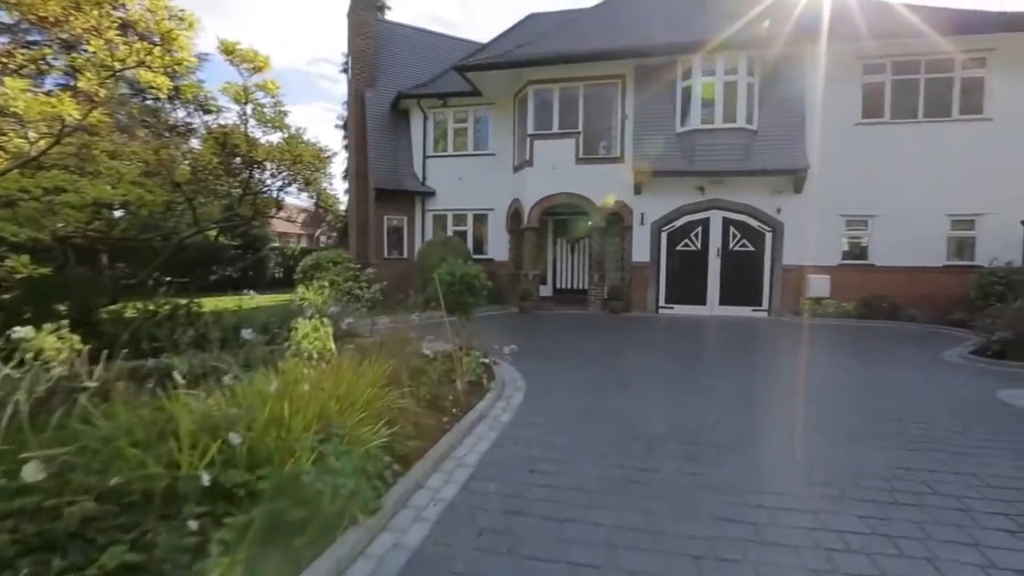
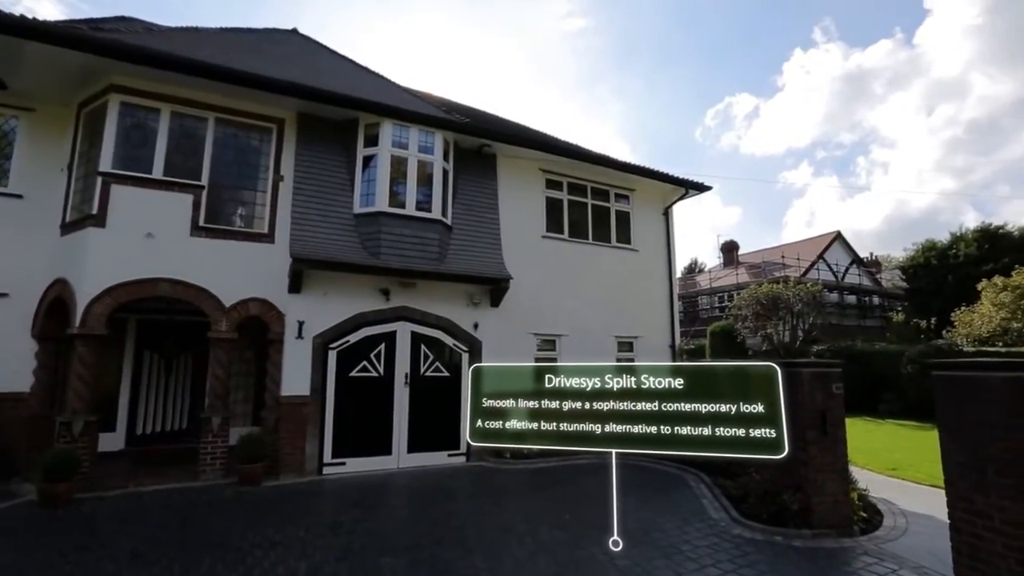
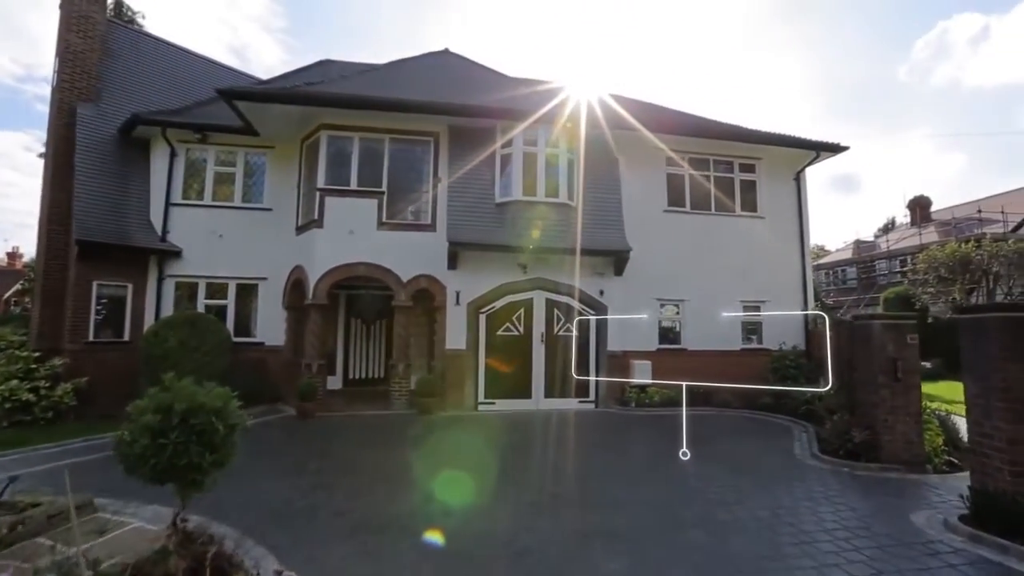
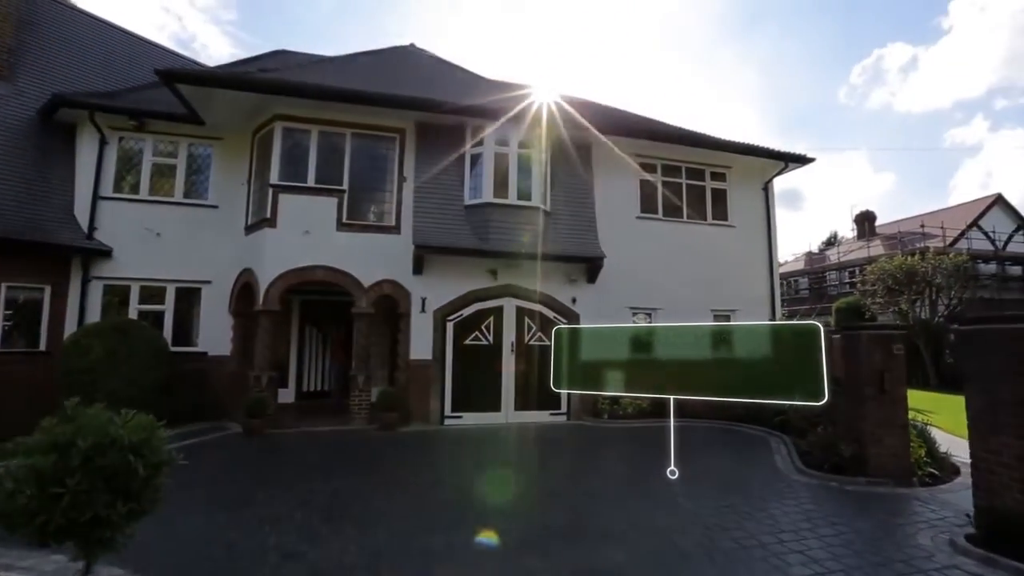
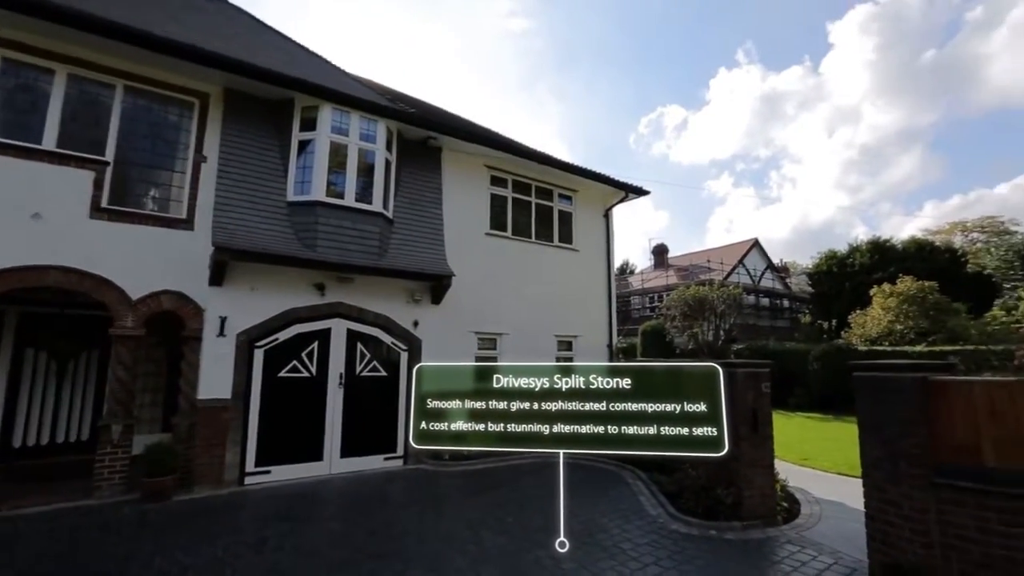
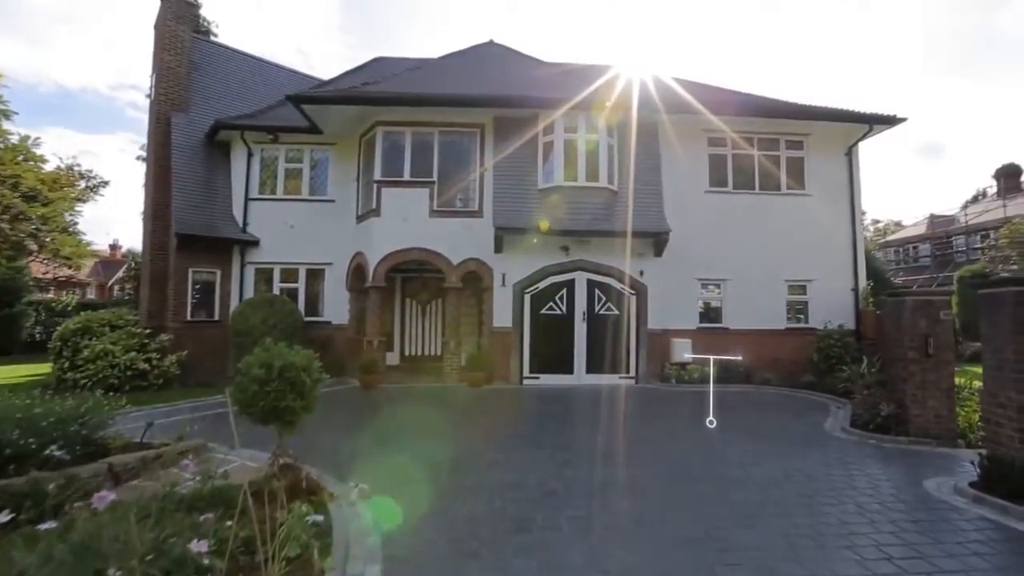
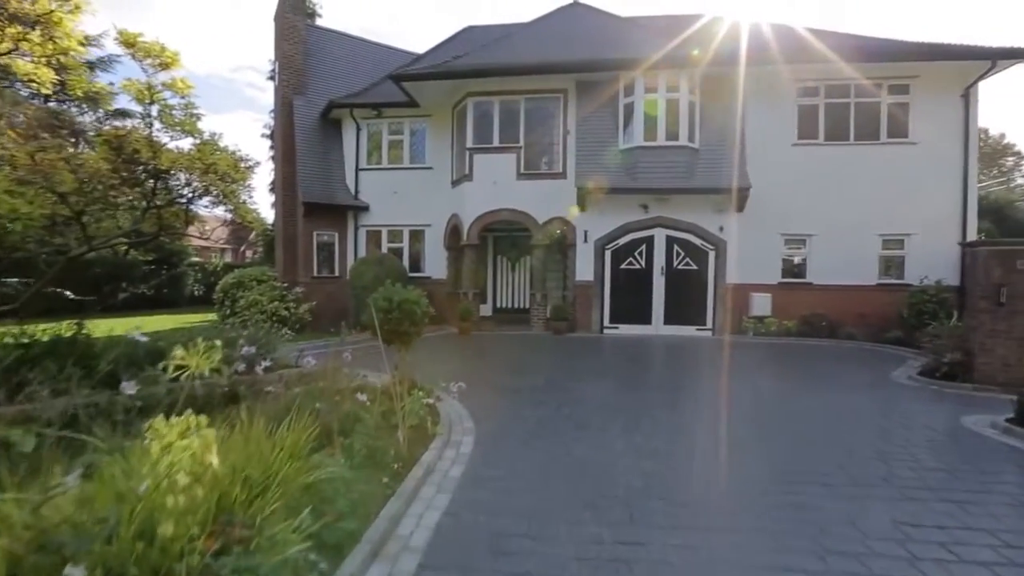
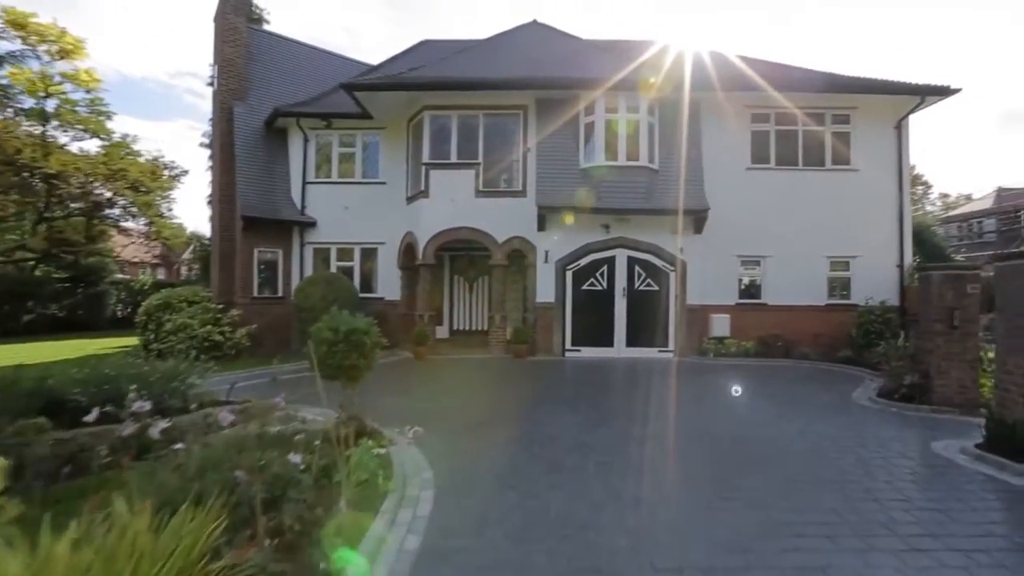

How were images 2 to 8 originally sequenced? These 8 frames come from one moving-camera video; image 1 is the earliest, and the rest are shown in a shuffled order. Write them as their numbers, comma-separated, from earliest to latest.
7, 8, 6, 3, 4, 2, 5
